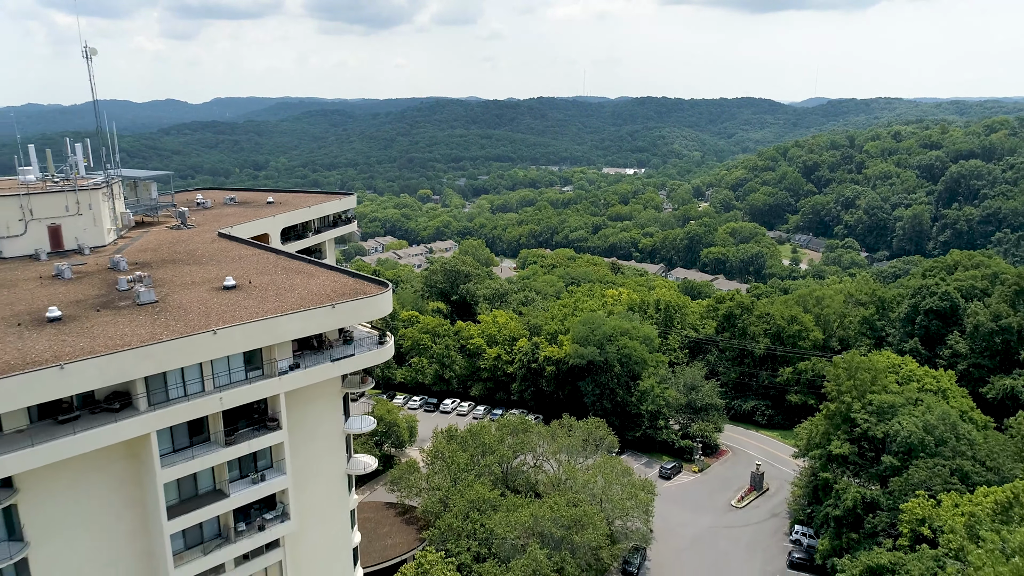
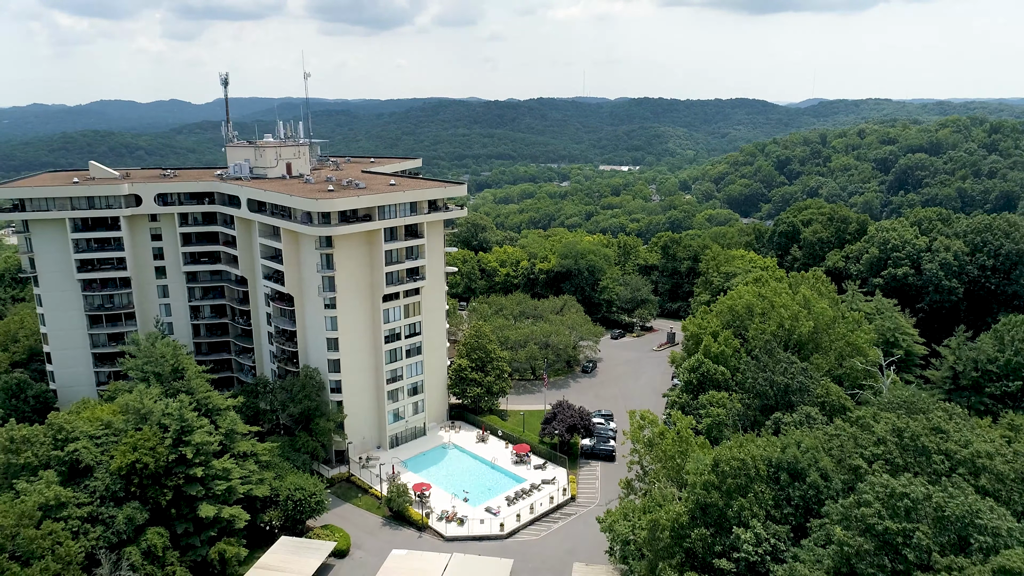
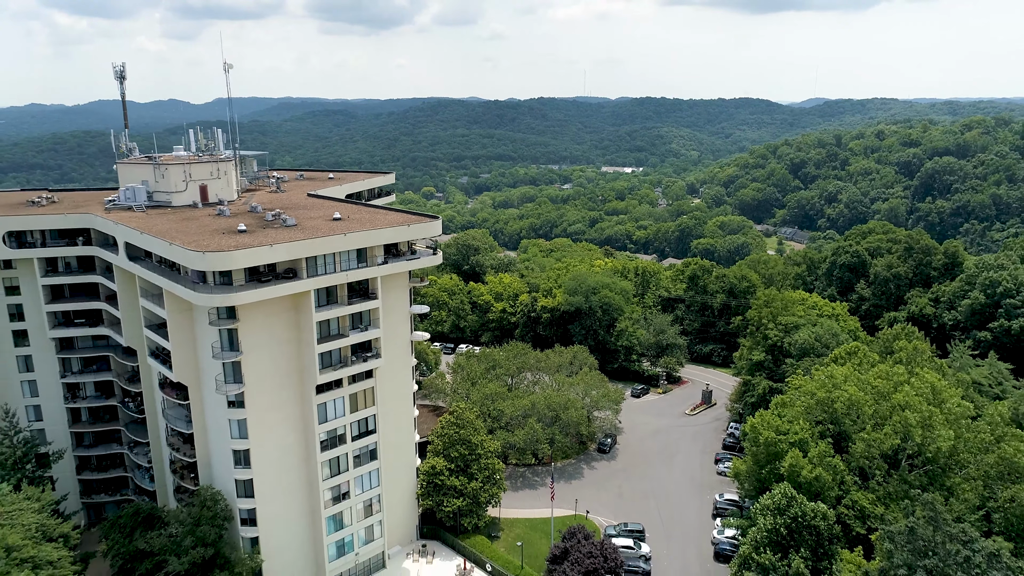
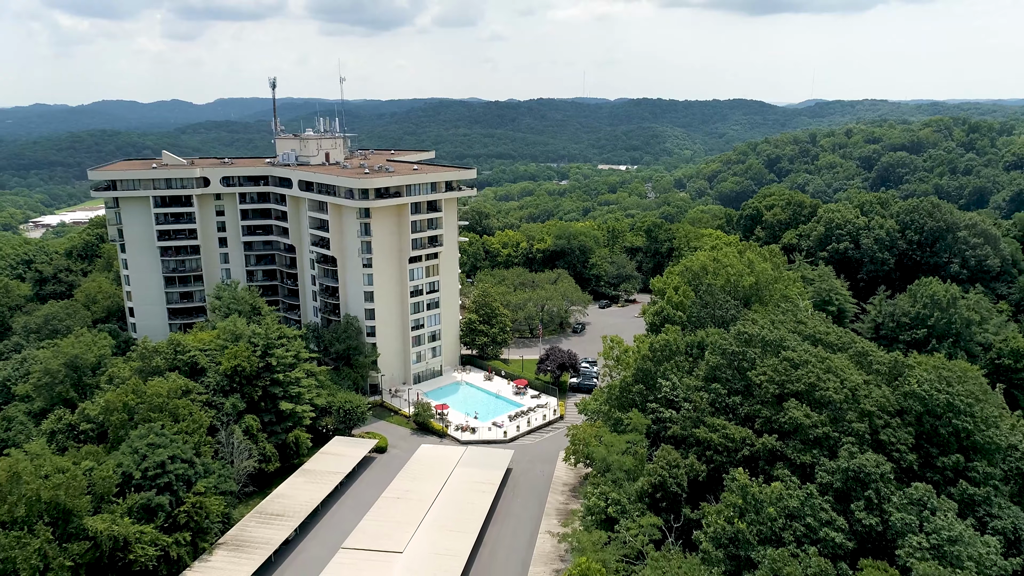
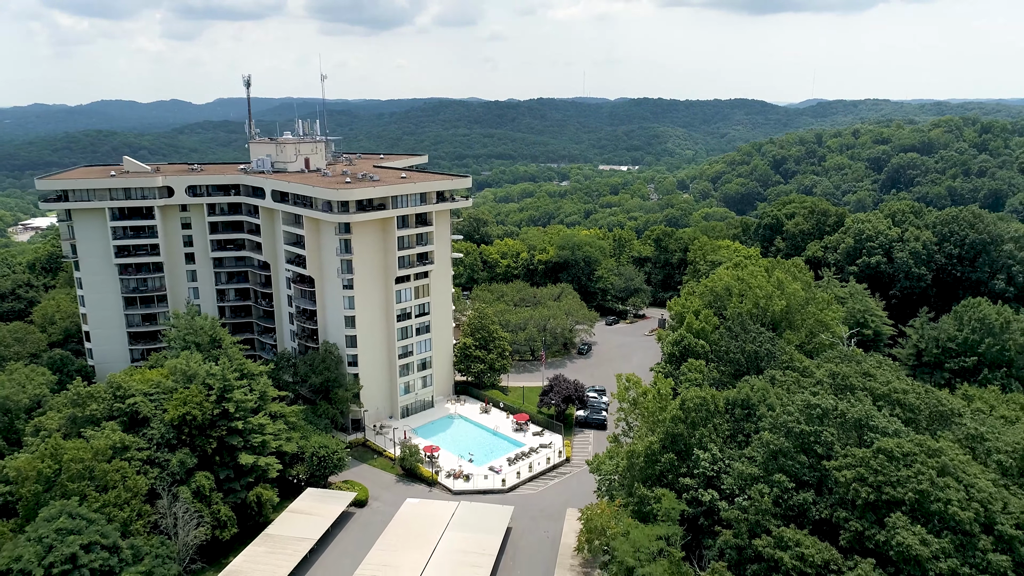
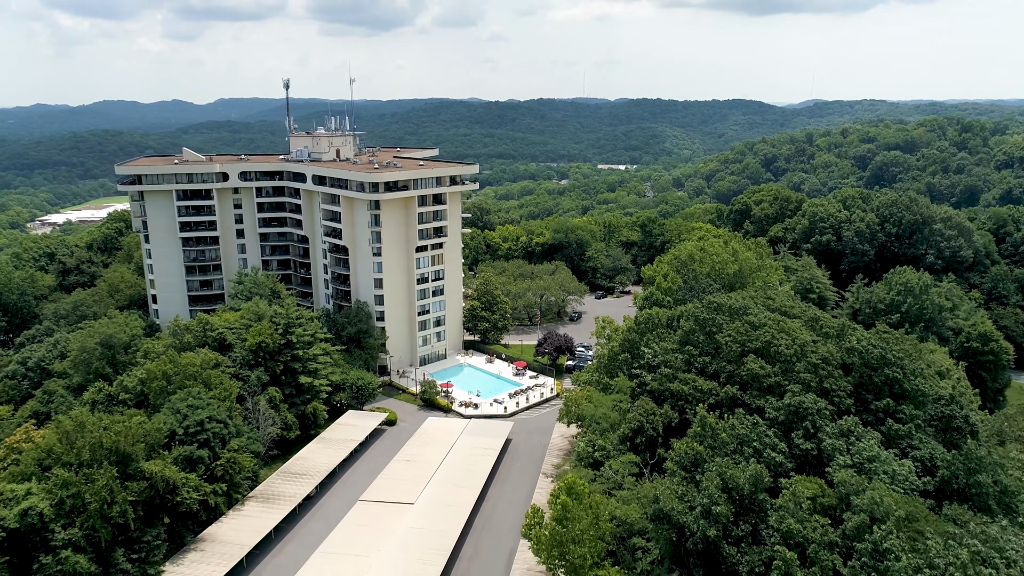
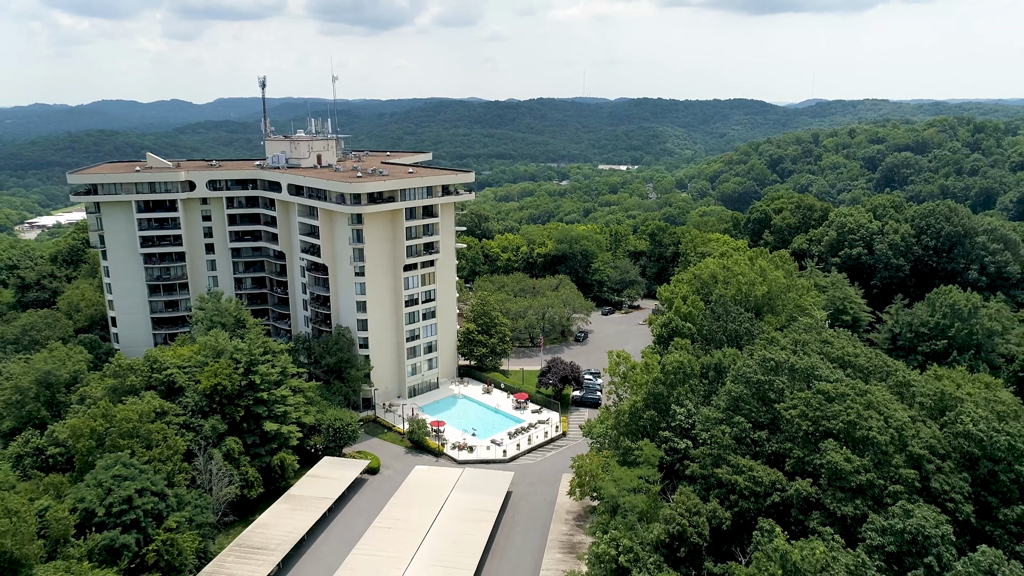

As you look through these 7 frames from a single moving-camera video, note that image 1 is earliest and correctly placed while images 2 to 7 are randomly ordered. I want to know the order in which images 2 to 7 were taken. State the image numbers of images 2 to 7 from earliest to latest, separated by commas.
3, 2, 5, 7, 4, 6
